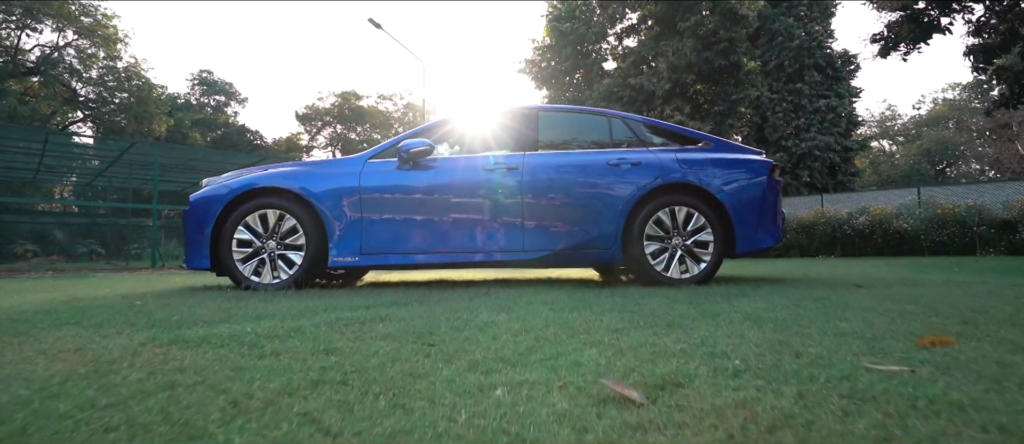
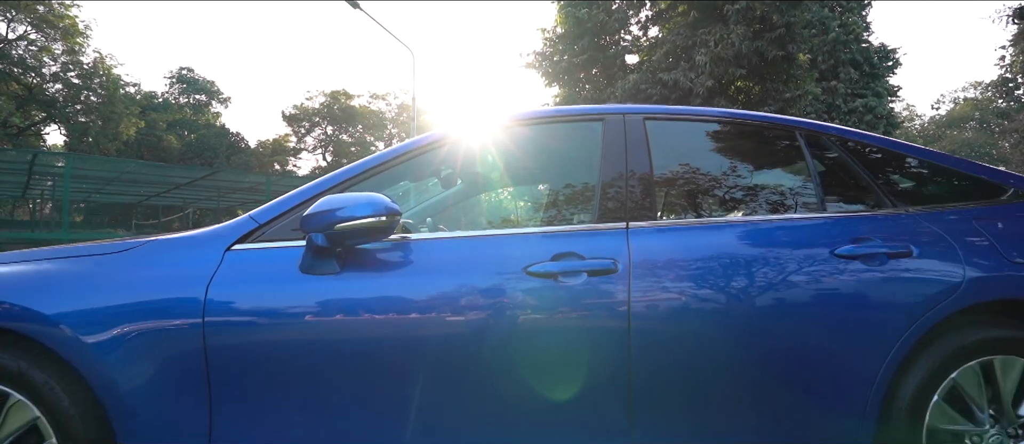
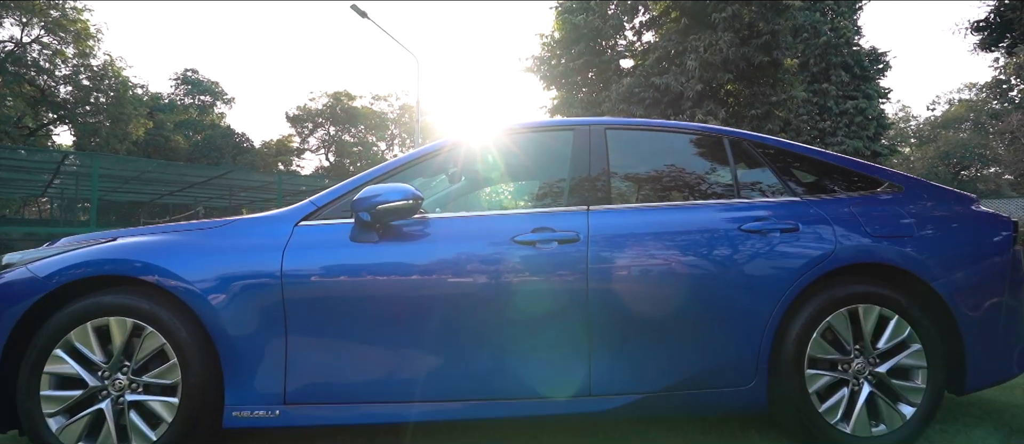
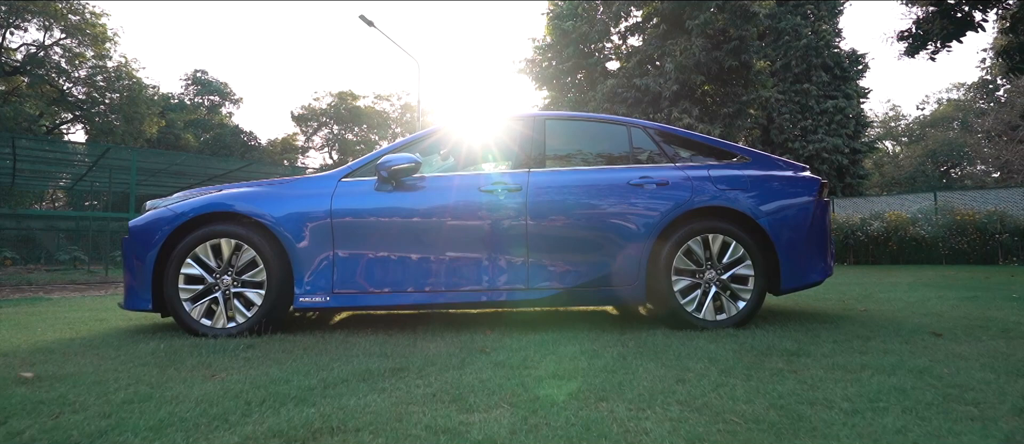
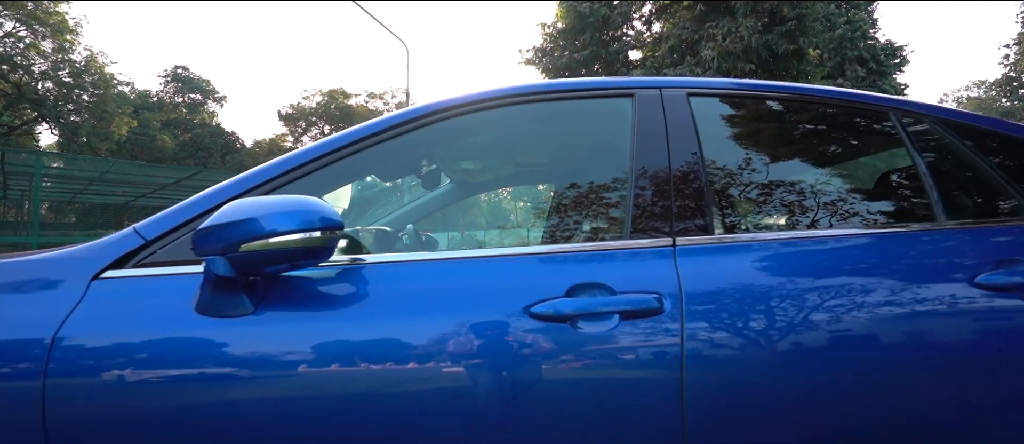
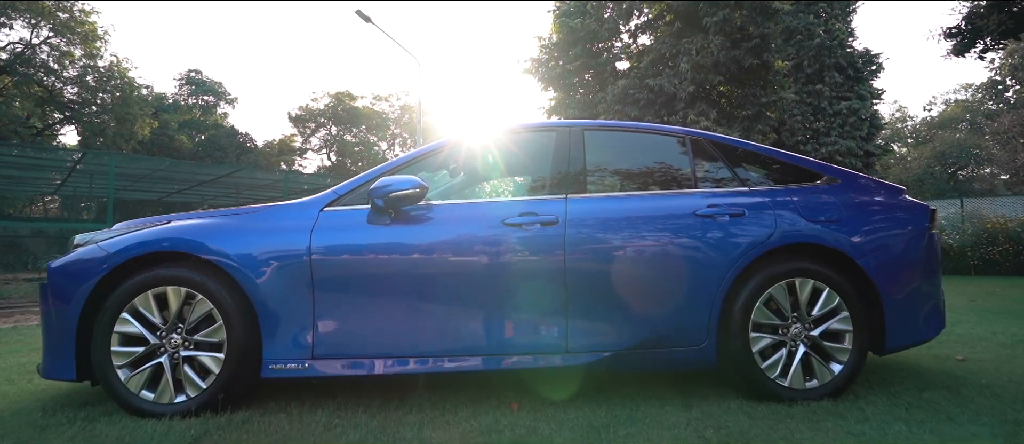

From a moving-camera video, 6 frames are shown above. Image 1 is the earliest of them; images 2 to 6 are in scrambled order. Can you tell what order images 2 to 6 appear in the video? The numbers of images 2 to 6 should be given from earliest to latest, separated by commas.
4, 6, 3, 2, 5
